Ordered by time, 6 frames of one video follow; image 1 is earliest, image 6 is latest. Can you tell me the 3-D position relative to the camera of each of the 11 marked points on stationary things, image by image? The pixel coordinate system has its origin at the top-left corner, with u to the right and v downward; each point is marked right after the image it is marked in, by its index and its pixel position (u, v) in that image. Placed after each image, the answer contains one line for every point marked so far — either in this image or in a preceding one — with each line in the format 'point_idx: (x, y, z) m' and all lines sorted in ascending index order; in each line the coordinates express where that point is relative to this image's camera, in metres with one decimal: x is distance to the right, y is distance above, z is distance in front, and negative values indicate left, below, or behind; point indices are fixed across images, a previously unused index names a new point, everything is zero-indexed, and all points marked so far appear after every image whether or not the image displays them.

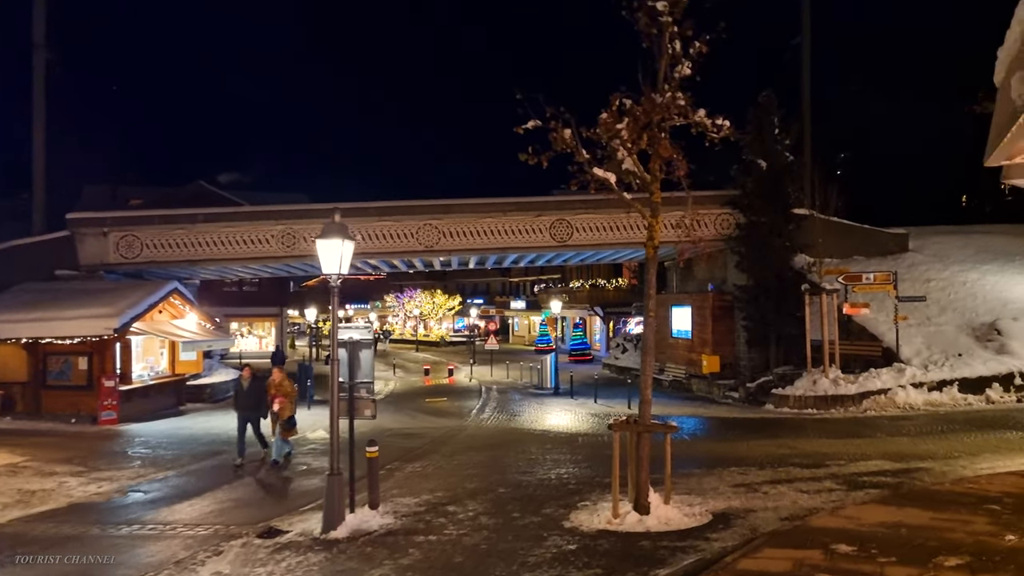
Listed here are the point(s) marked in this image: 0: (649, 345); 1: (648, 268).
0: (+1.4, -0.5, +8.6) m
1: (+1.4, +0.2, +8.6) m
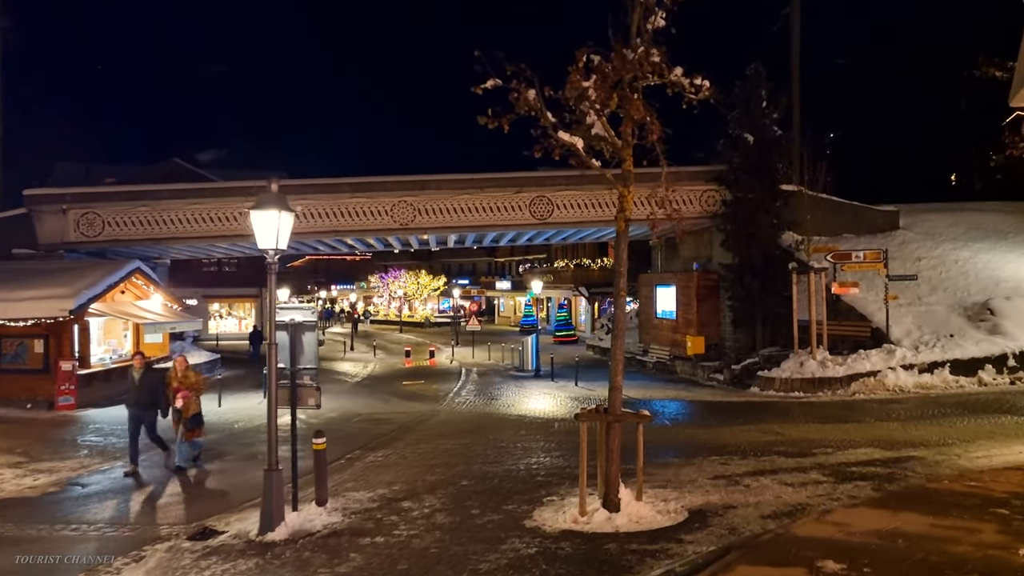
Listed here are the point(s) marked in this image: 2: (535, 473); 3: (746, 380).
0: (+1.0, -0.3, +7.8) m
1: (+1.0, +0.4, +7.8) m
2: (+0.3, -2.2, +10.0) m
3: (+5.4, -2.1, +19.3) m
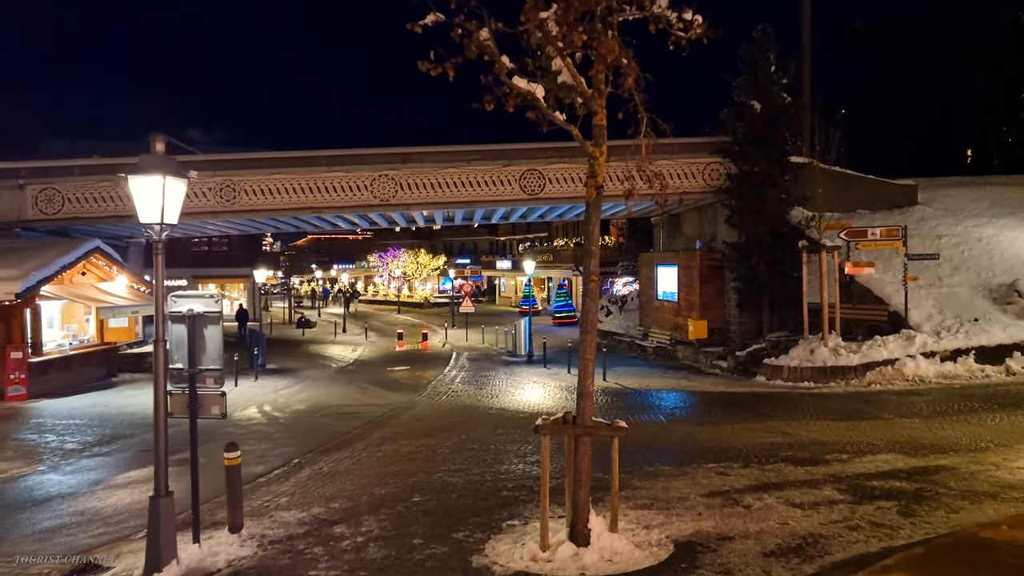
0: (+0.6, -0.2, +6.4) m
1: (+0.6, +0.6, +6.4) m
2: (-0.1, -2.0, +8.6) m
3: (+5.1, -1.7, +17.8) m
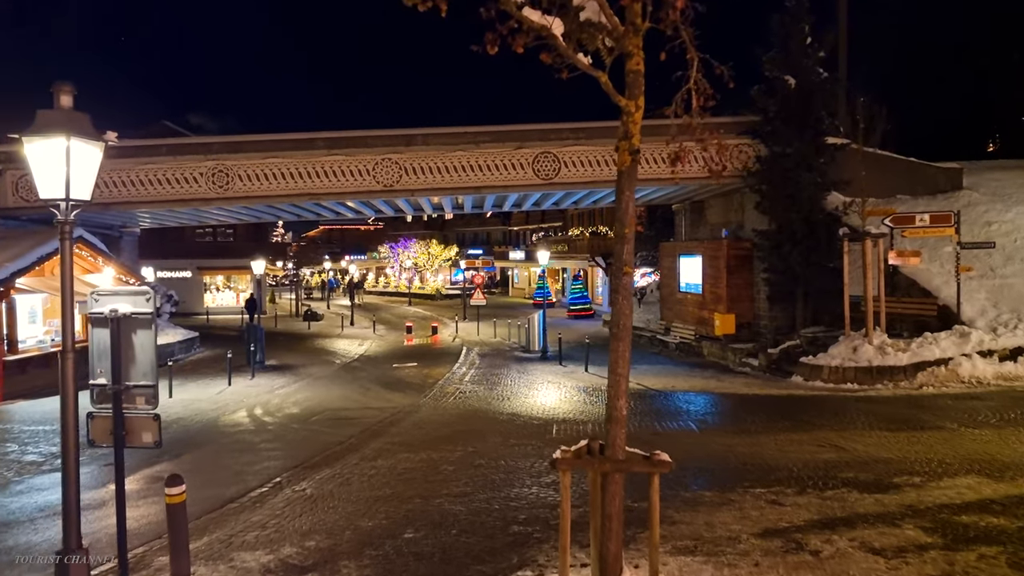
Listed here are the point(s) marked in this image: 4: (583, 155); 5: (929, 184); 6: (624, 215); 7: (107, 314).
0: (+0.7, -0.2, +4.9) m
1: (+0.7, +0.6, +4.9) m
2: (0.0, -2.0, +7.2) m
3: (+5.4, -1.5, +16.3) m
4: (+1.6, +3.0, +18.6) m
5: (+9.8, +2.4, +19.6) m
6: (+0.7, +0.4, +4.9) m
7: (-2.5, -0.2, +5.1) m
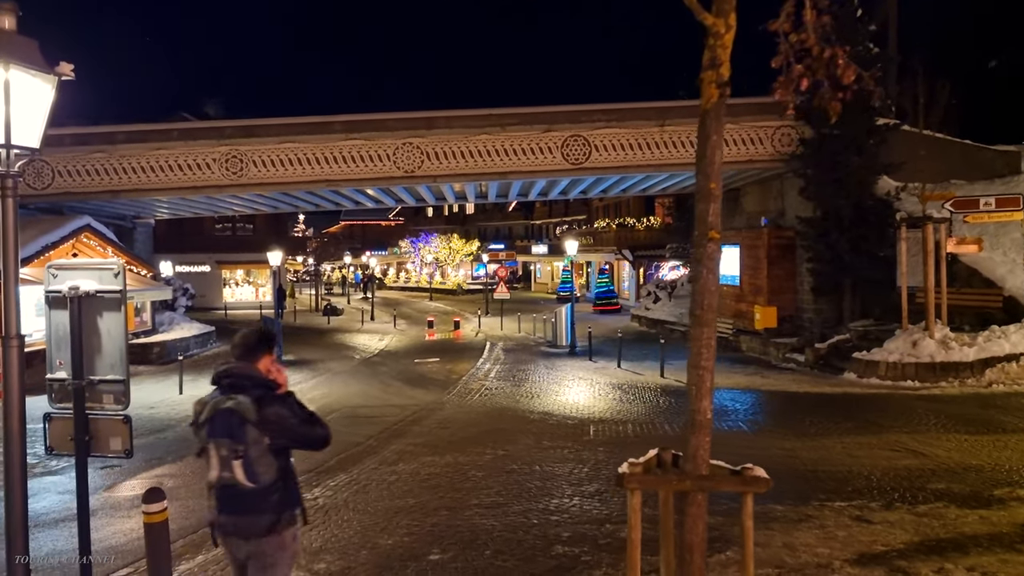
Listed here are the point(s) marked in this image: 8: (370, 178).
0: (+0.9, 0.0, +3.9) m
1: (+0.9, +0.7, +3.9) m
2: (+0.3, -1.8, +6.2) m
3: (+5.9, -1.4, +15.2) m
4: (+2.2, +3.2, +17.5) m
5: (+10.4, +2.6, +18.4) m
6: (+0.9, +0.6, +3.9) m
7: (-2.2, 0.0, +4.2) m
8: (-3.0, +2.3, +17.7) m
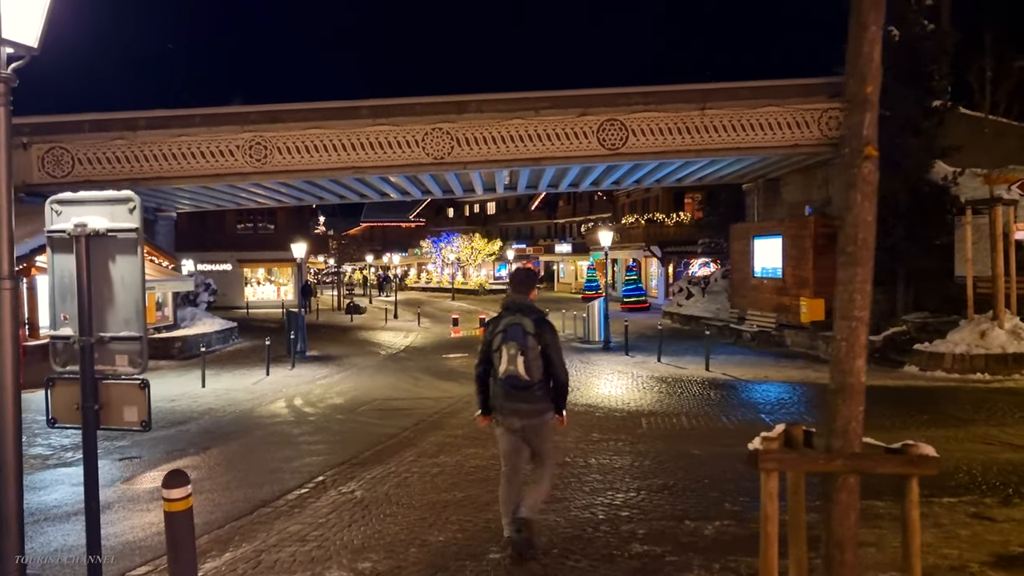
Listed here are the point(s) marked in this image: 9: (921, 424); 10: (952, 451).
0: (+1.3, +0.2, +3.1) m
1: (+1.3, +1.0, +3.1) m
2: (+0.8, -1.6, +5.4) m
3: (+6.5, -1.2, +14.3) m
4: (+2.8, +3.3, +16.7) m
5: (+11.1, +2.8, +17.4) m
6: (+1.3, +0.8, +3.1) m
7: (-1.8, +0.2, +3.5) m
8: (-2.3, +2.5, +17.0) m
9: (+4.5, -1.5, +9.2) m
10: (+4.0, -1.5, +7.6) m
